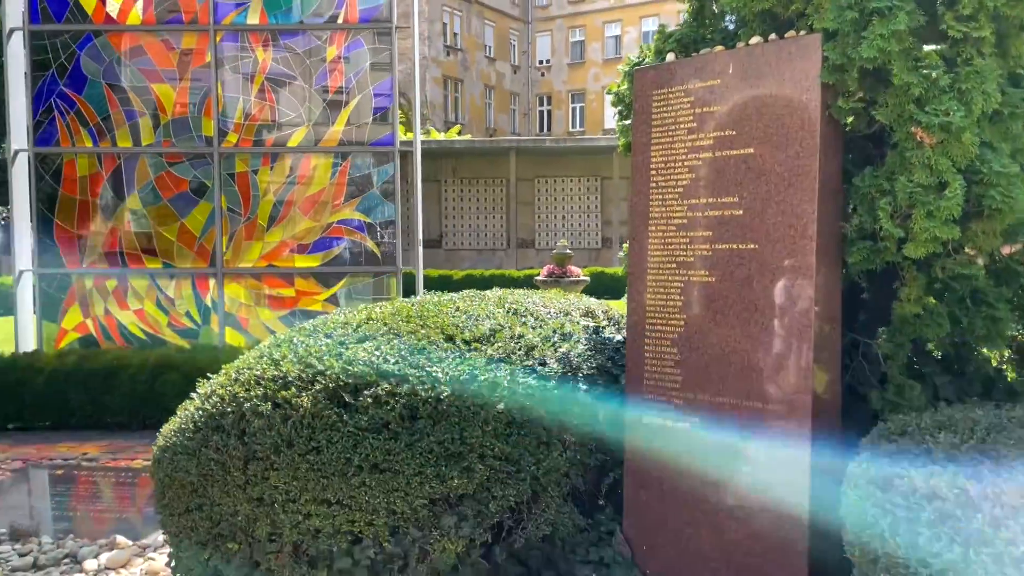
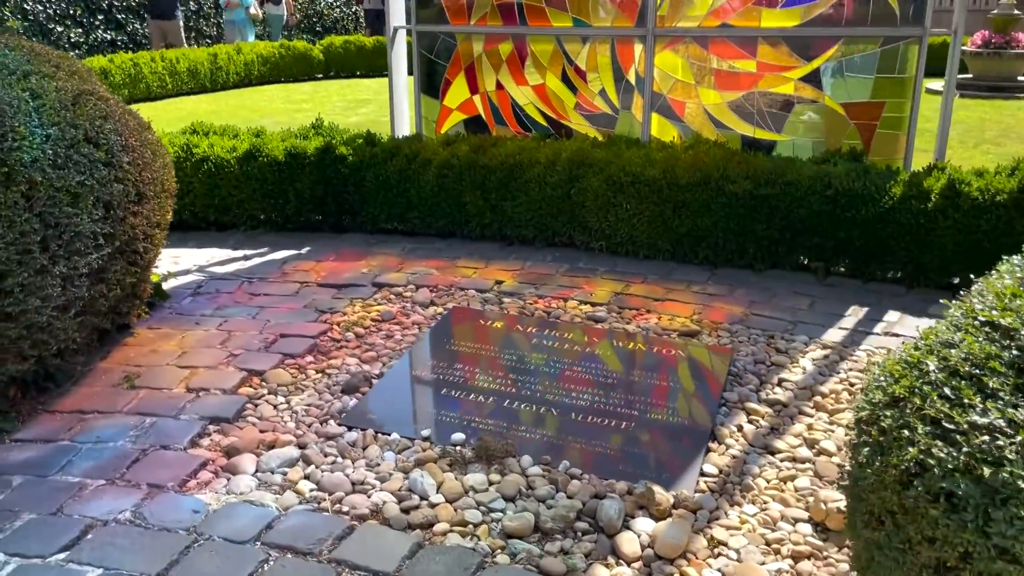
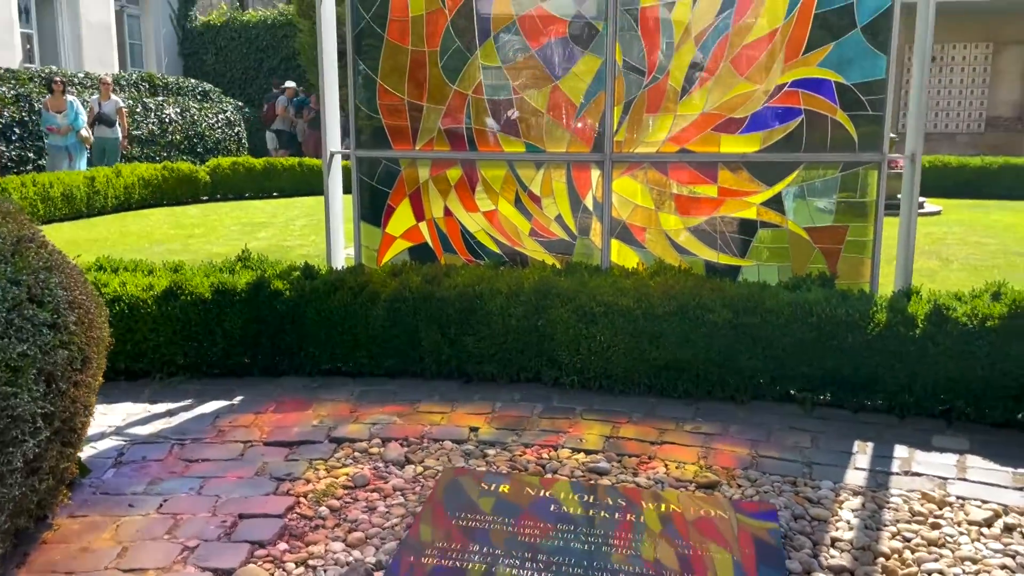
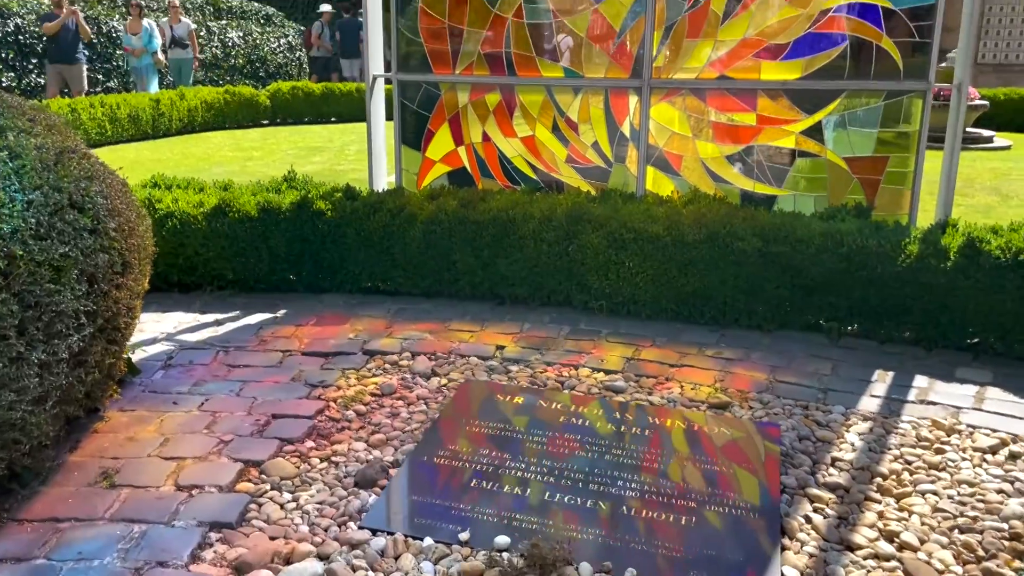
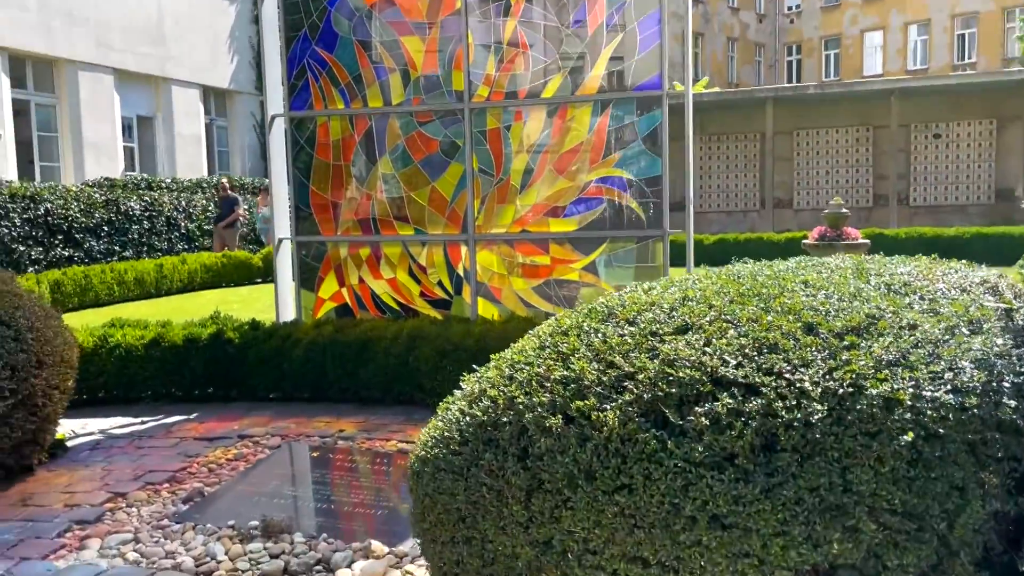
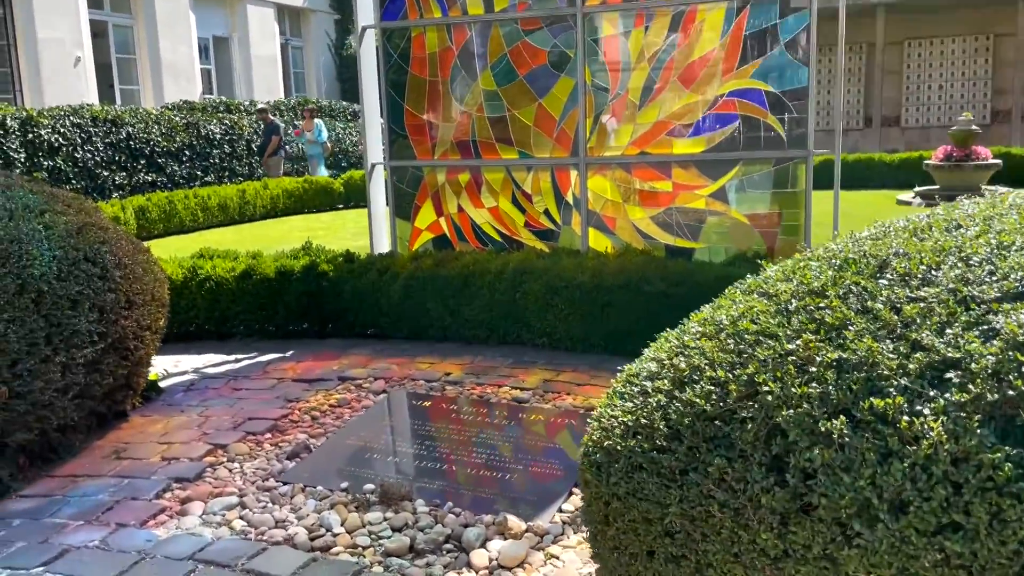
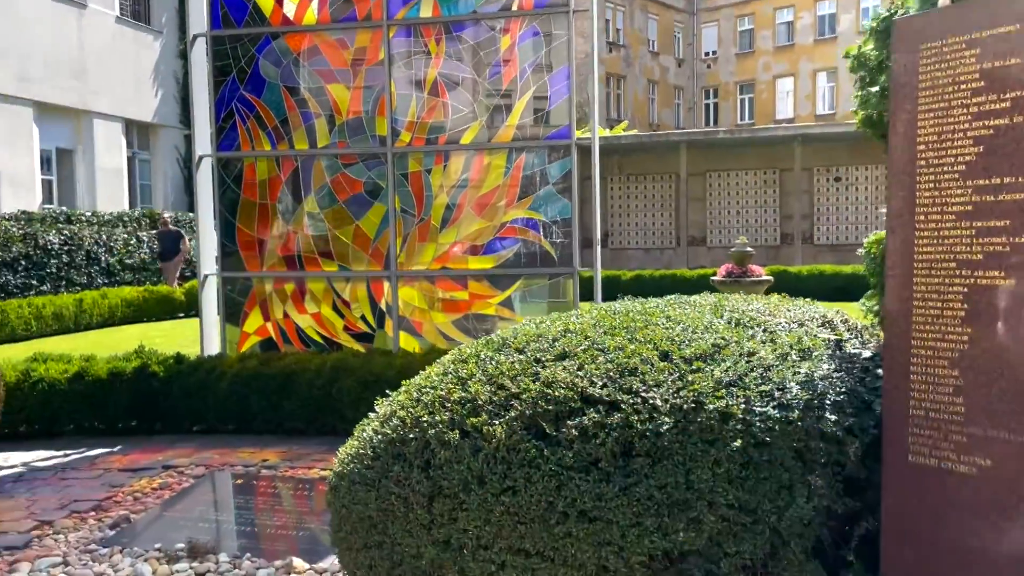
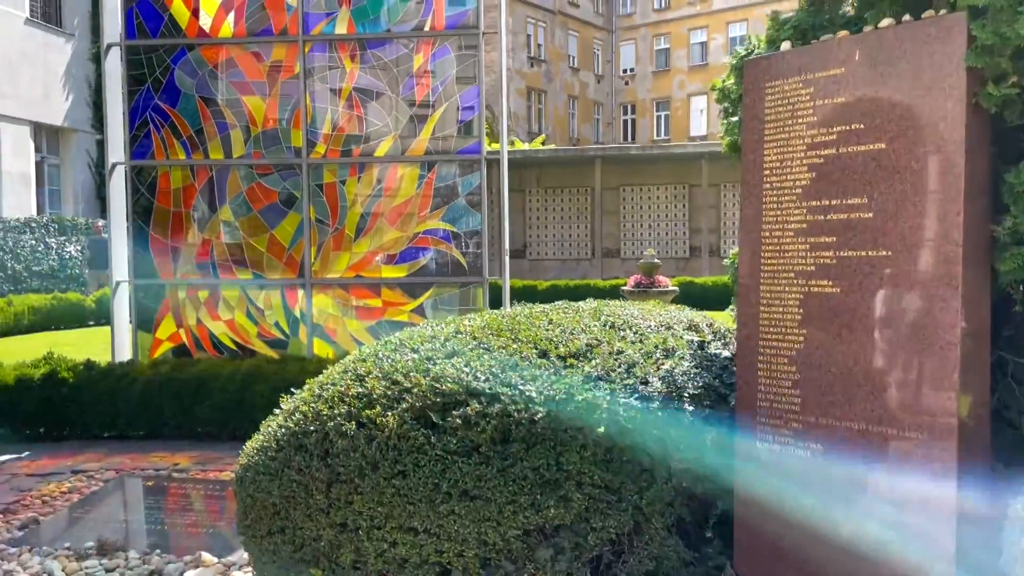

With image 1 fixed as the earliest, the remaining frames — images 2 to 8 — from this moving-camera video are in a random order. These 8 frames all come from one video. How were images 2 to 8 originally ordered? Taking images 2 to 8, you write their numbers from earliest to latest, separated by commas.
8, 7, 5, 6, 2, 4, 3
